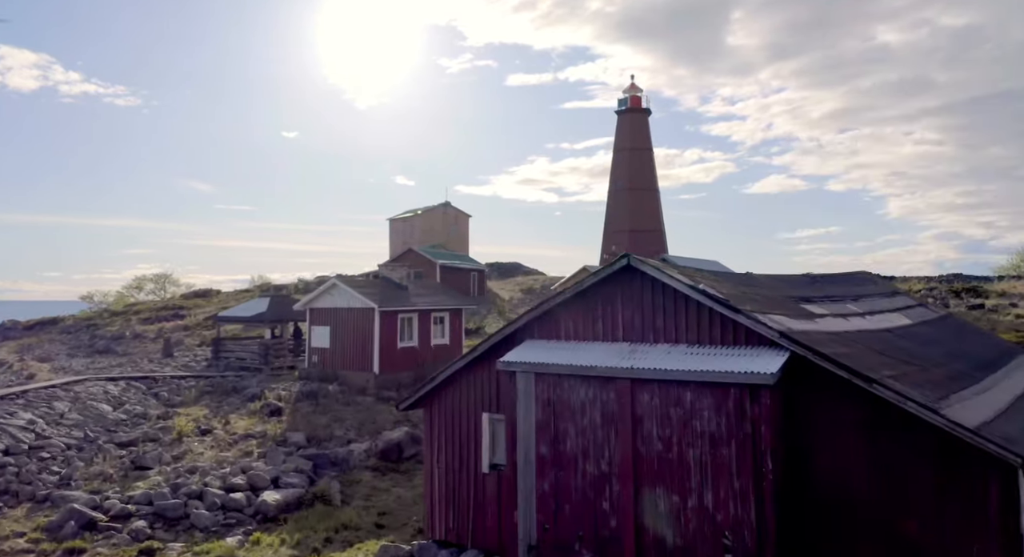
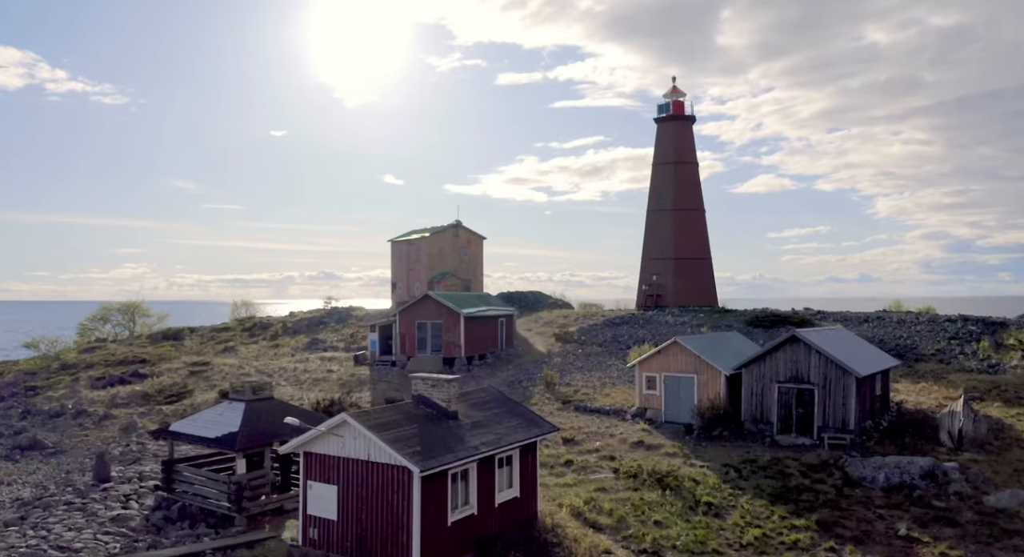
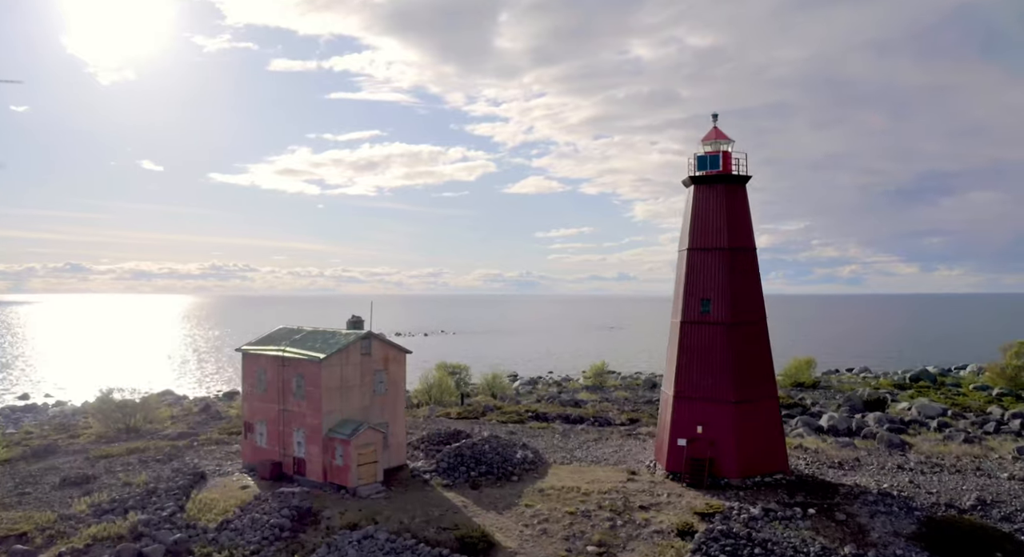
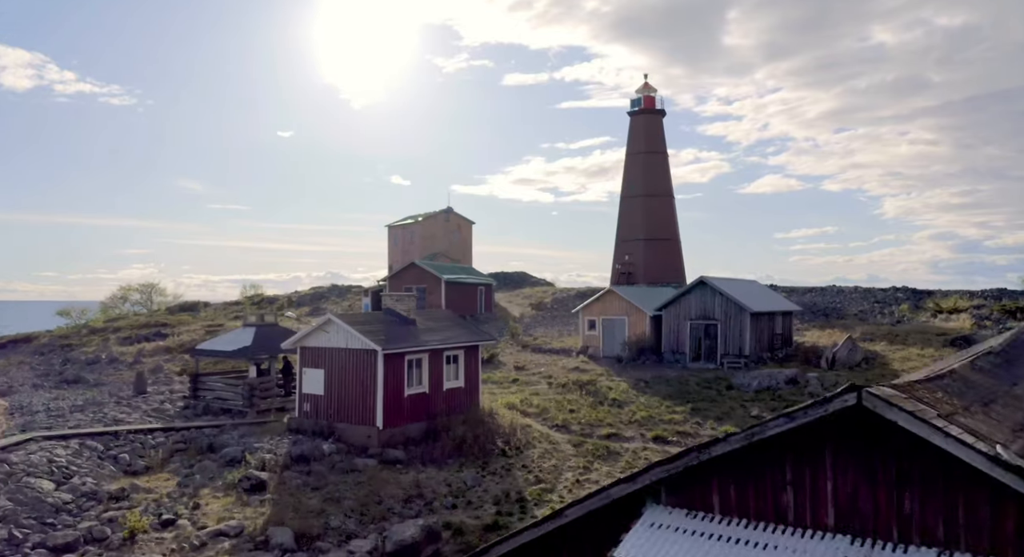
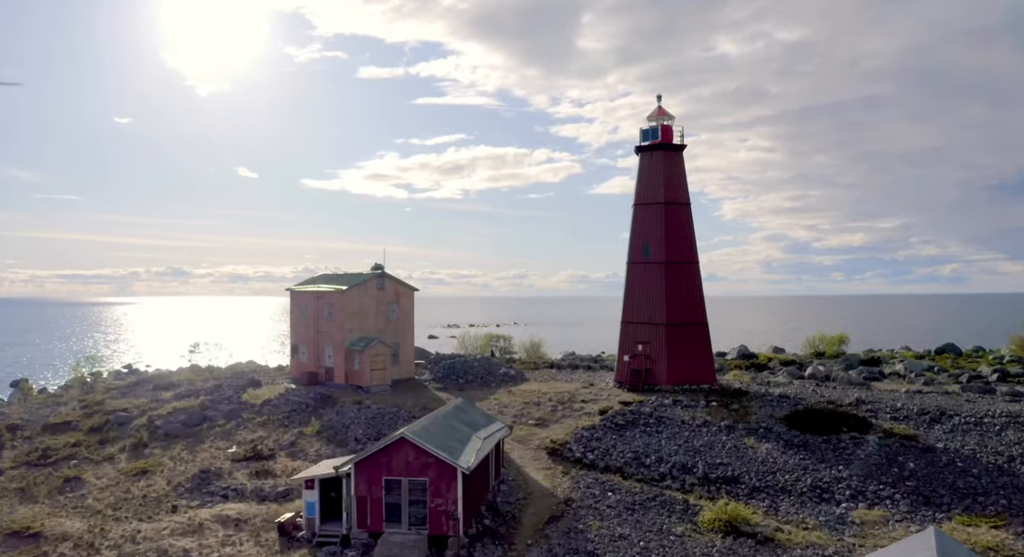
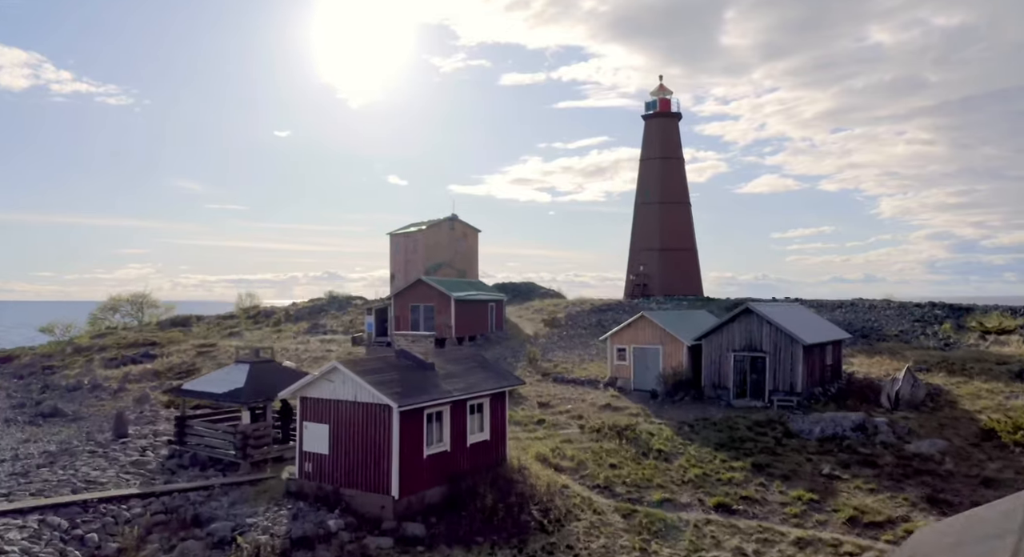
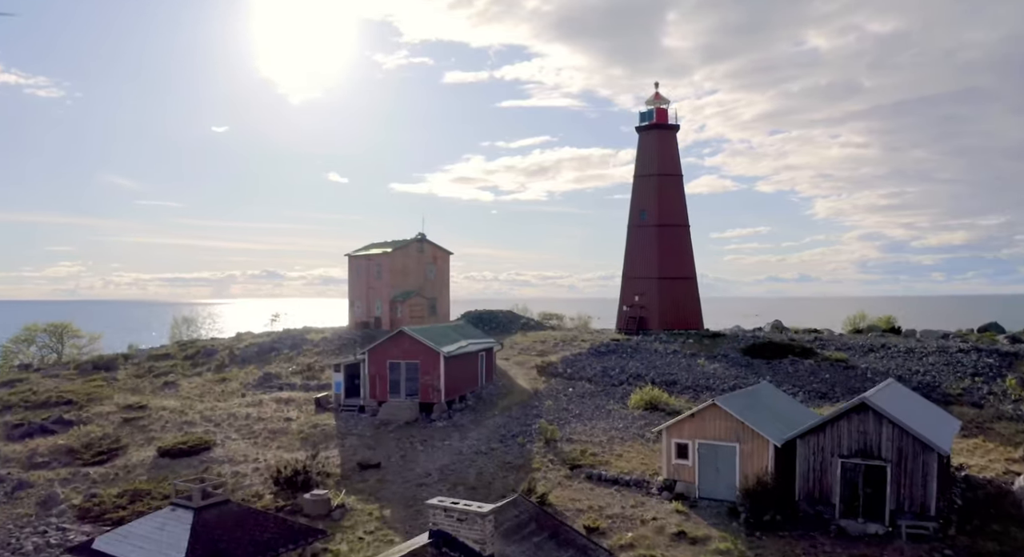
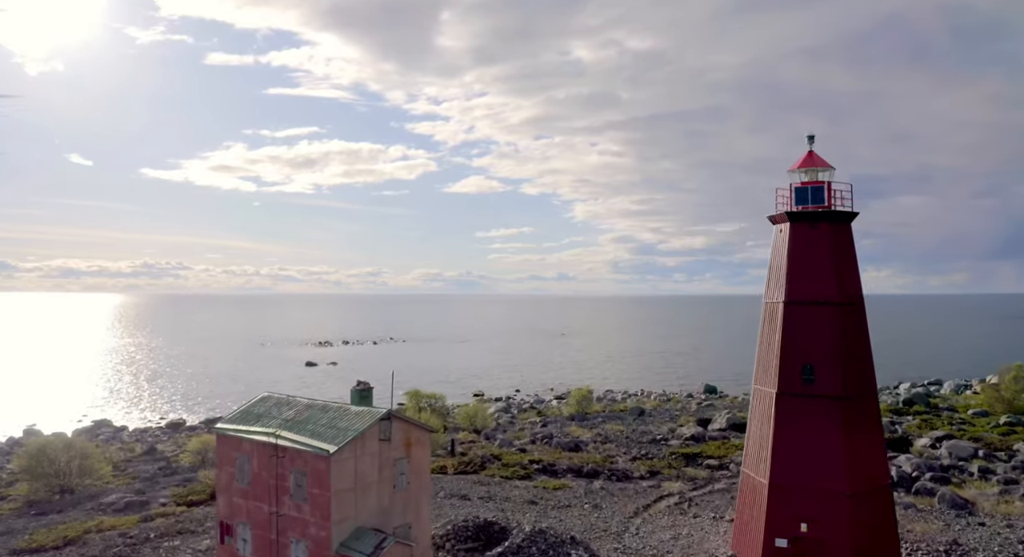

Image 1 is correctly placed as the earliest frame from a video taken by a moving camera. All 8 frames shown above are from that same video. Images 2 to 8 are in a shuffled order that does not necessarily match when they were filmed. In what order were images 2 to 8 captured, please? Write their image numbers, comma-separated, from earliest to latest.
4, 6, 2, 7, 5, 3, 8
